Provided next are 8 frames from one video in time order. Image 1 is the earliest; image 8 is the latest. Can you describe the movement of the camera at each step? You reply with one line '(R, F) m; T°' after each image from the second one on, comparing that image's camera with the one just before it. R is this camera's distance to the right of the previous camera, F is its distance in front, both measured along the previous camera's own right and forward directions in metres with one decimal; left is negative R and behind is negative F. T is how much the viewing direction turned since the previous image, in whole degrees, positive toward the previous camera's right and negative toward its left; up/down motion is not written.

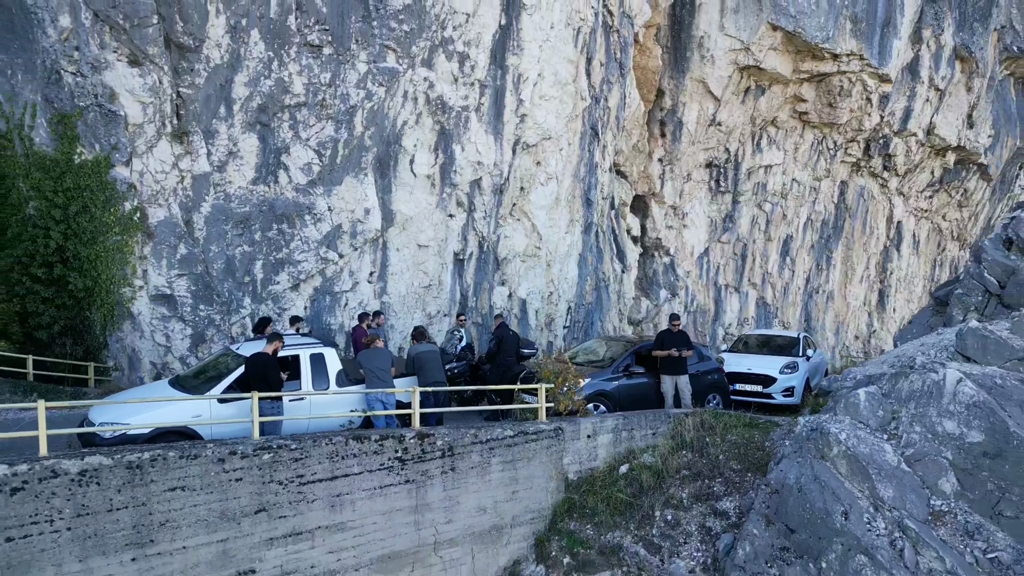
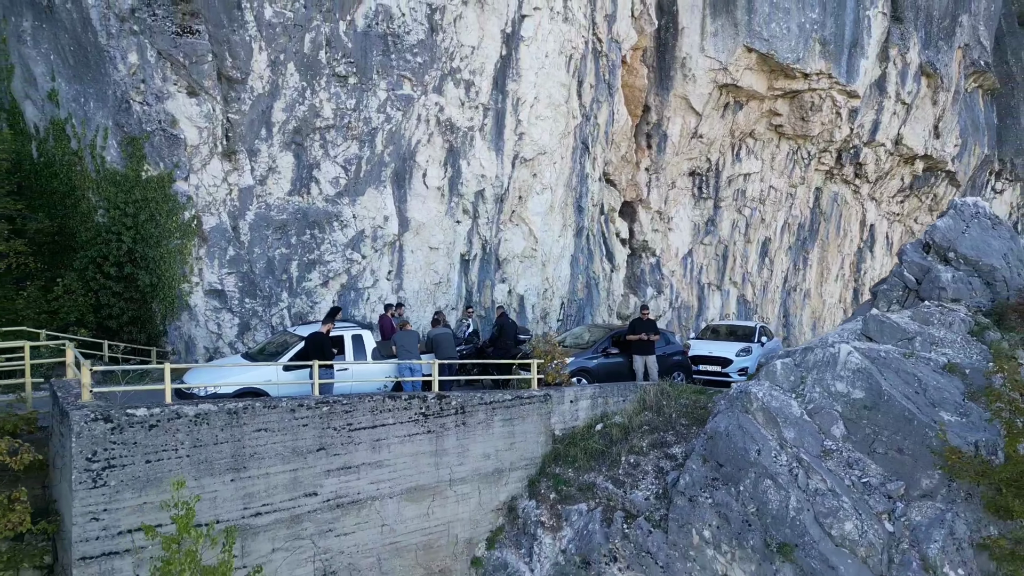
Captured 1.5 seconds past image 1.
(0.0, -1.6) m; 0°
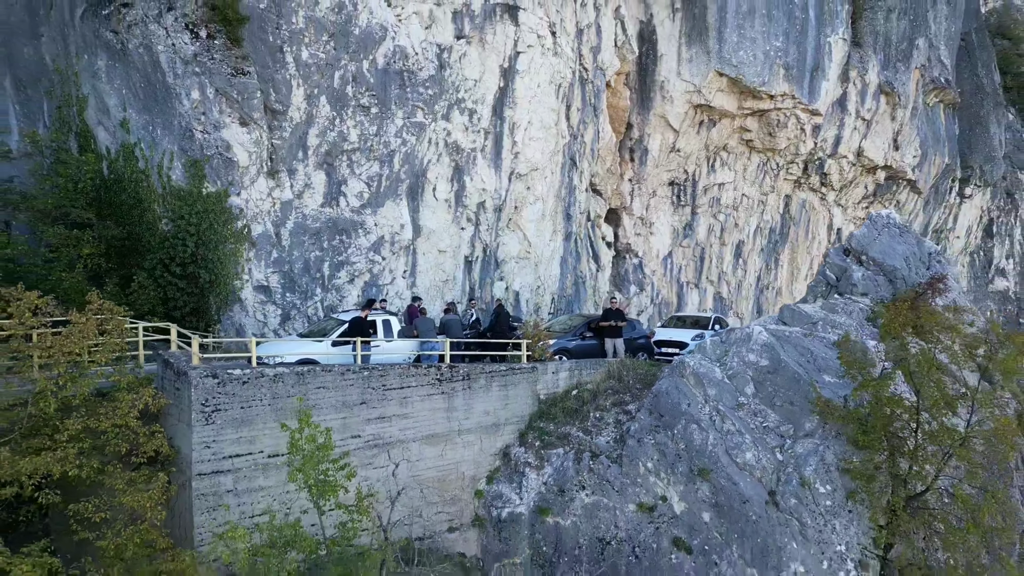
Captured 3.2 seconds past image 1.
(+0.1, -2.1) m; 0°
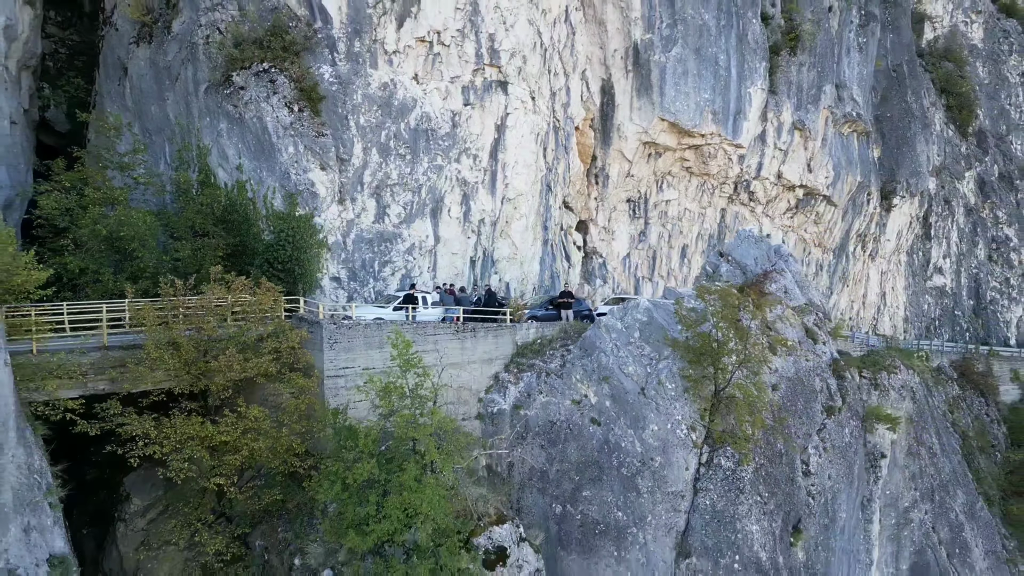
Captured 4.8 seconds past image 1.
(+0.3, -6.2) m; 0°
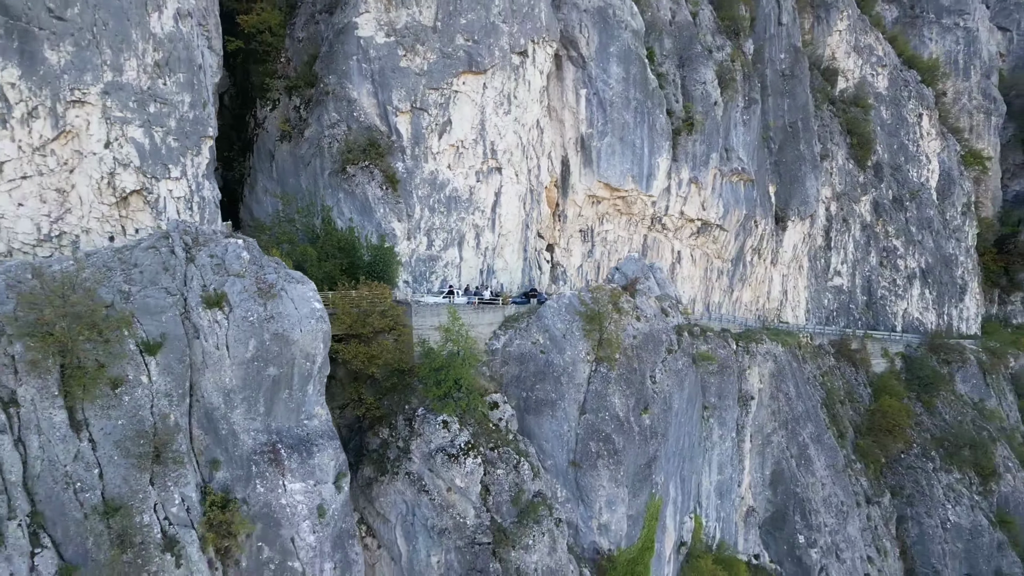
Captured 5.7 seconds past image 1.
(+0.5, -15.1) m; 0°
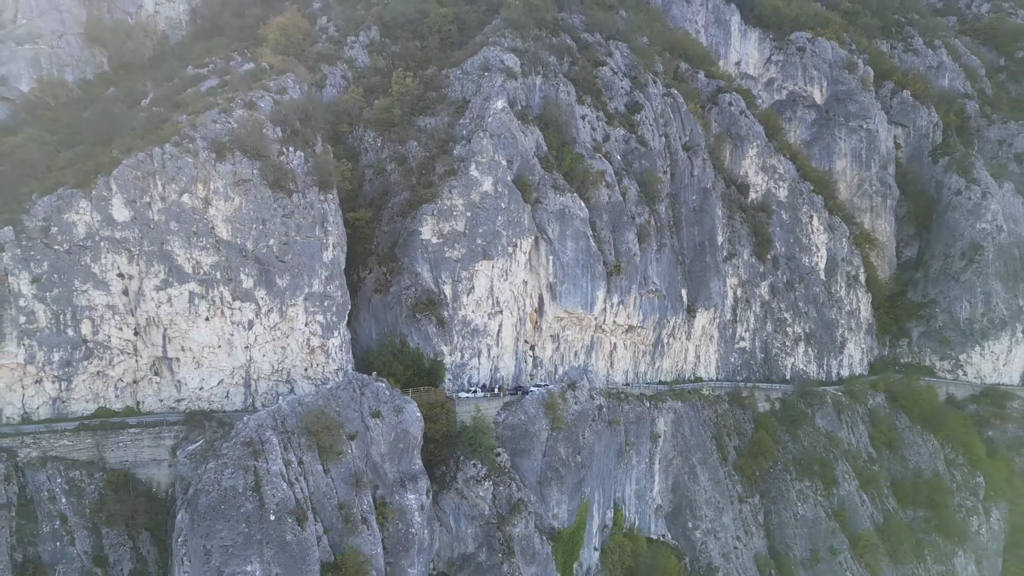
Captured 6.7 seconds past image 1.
(+0.6, -26.9) m; 0°
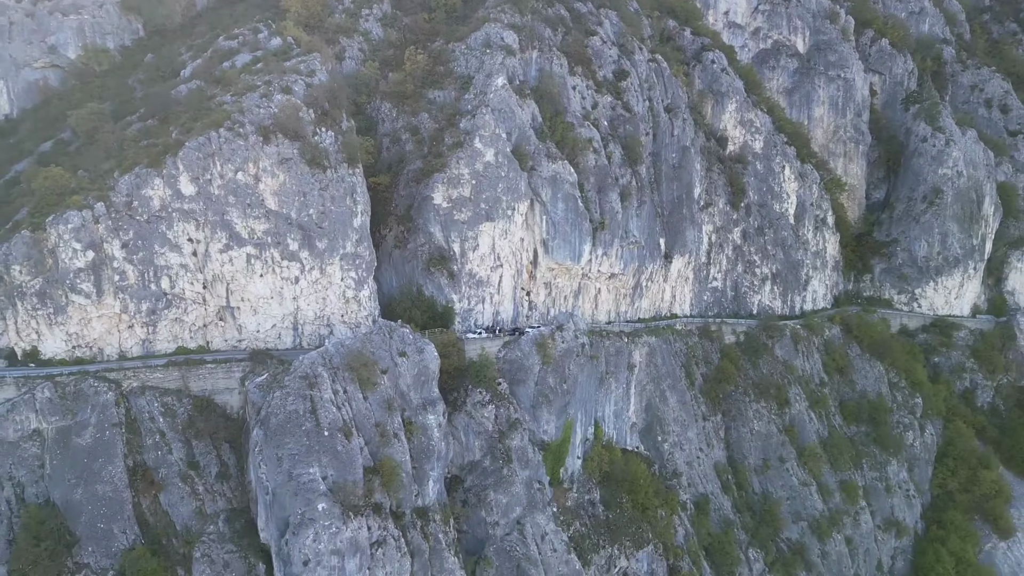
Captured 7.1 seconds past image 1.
(+0.2, -11.5) m; 0°
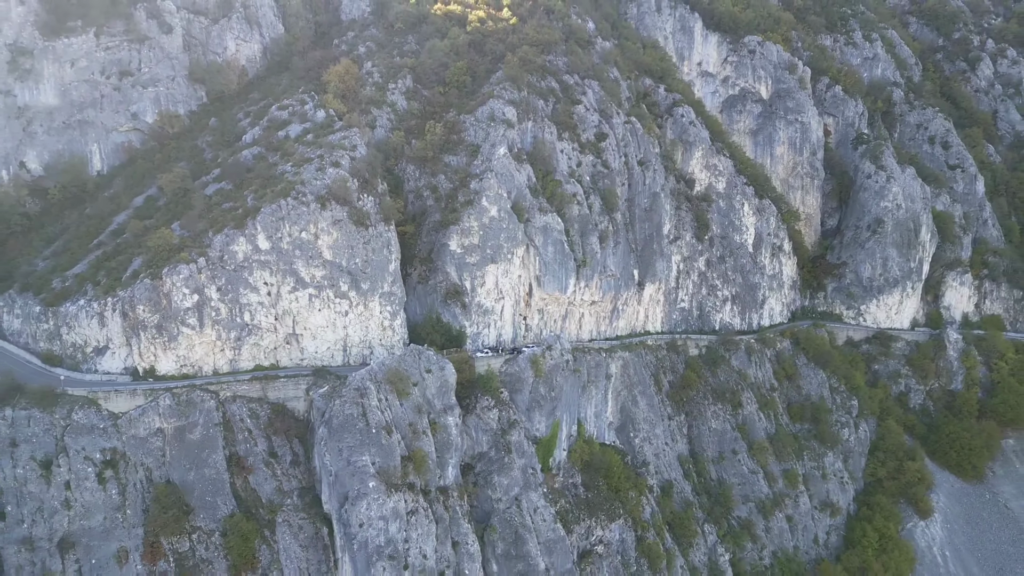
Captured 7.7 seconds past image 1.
(+0.2, -19.7) m; 0°
